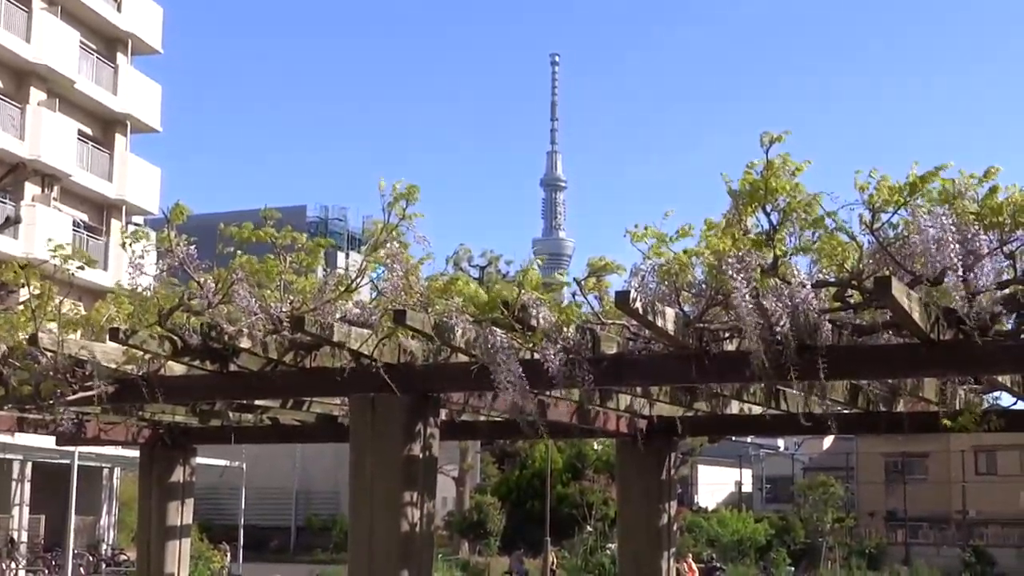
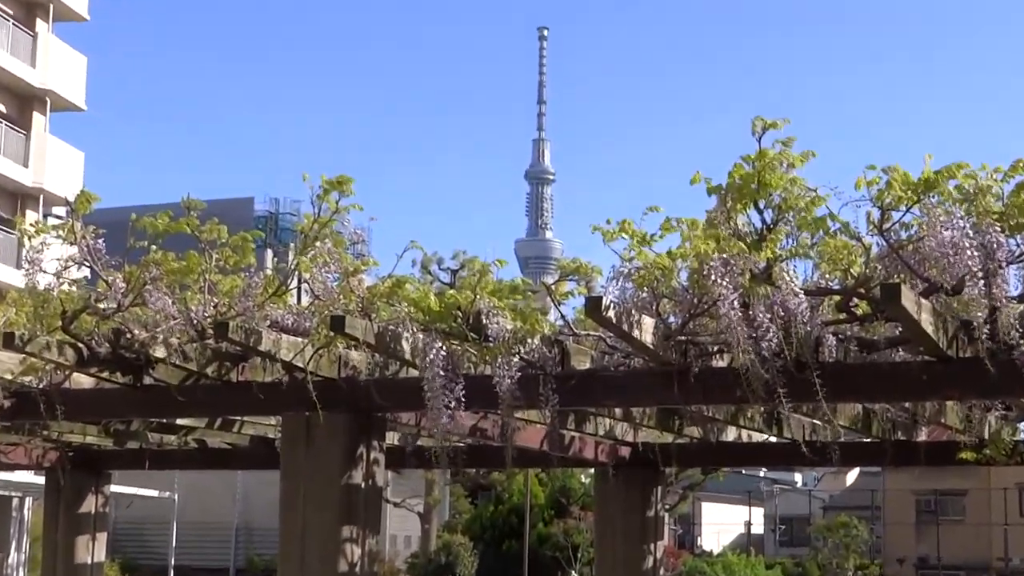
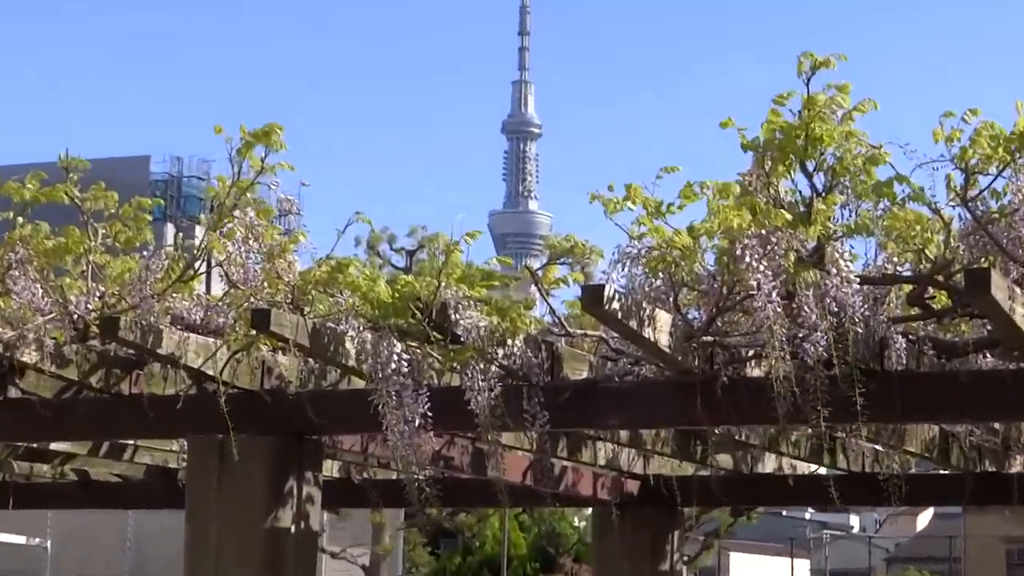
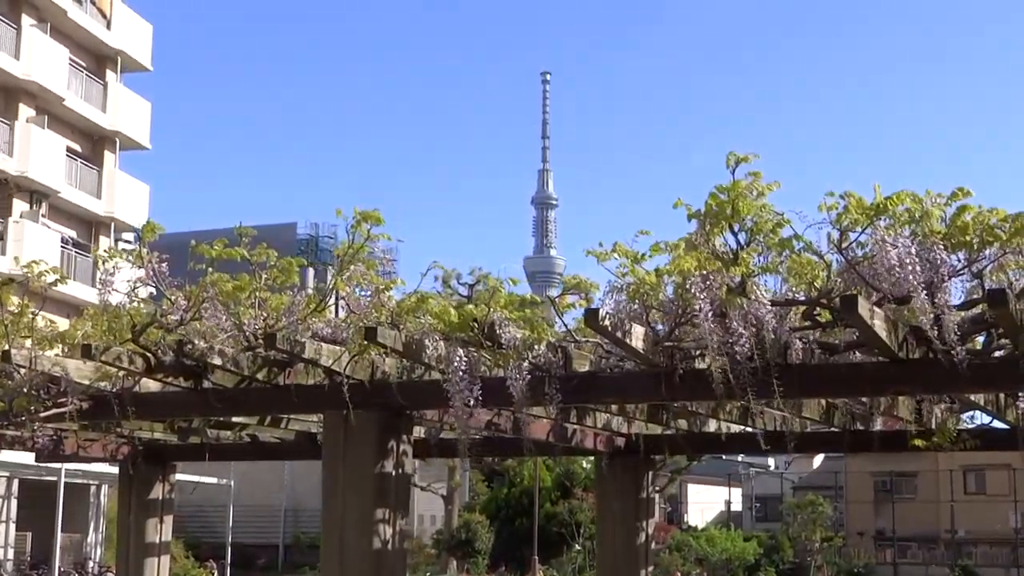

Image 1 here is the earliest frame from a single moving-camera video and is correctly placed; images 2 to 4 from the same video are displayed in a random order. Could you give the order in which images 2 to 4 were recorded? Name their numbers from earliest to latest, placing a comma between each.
4, 2, 3
